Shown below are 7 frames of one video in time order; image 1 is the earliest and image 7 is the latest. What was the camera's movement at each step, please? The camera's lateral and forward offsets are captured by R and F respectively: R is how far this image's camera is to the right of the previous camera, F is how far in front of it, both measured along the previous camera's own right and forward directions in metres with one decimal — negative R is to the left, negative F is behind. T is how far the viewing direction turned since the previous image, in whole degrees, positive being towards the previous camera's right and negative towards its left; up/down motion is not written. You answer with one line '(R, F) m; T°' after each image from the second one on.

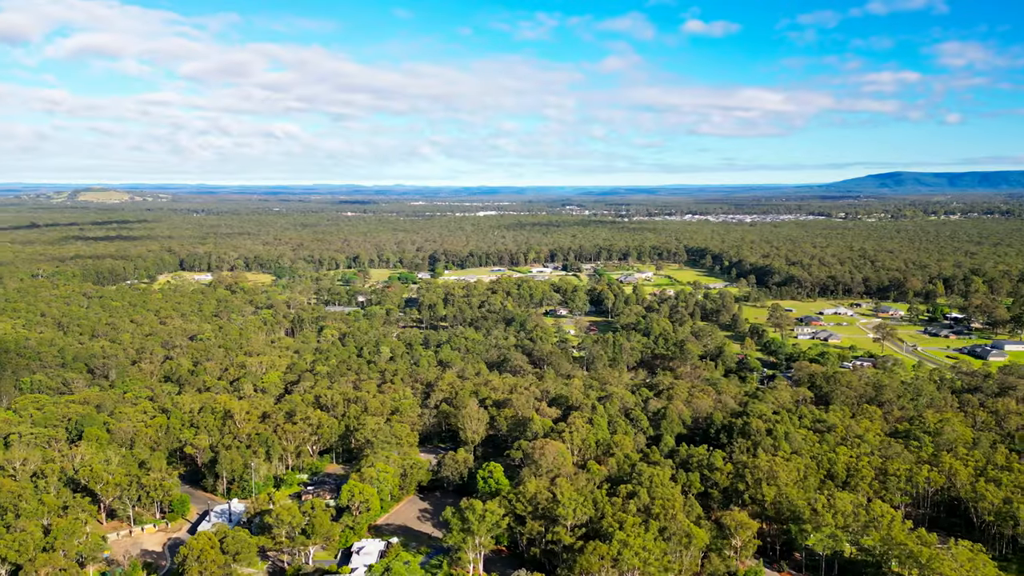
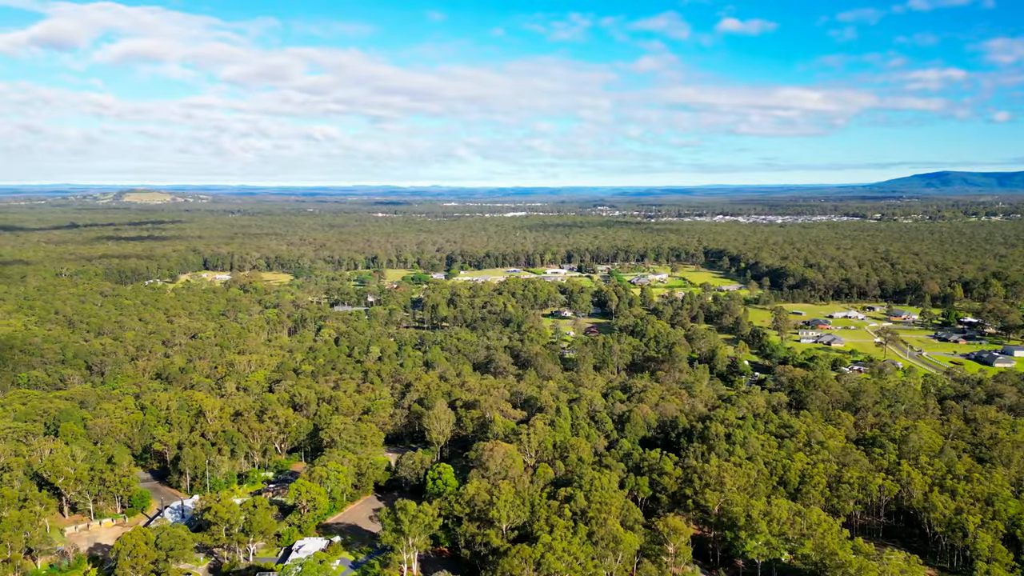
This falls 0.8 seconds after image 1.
(+3.2, +0.1) m; -3°
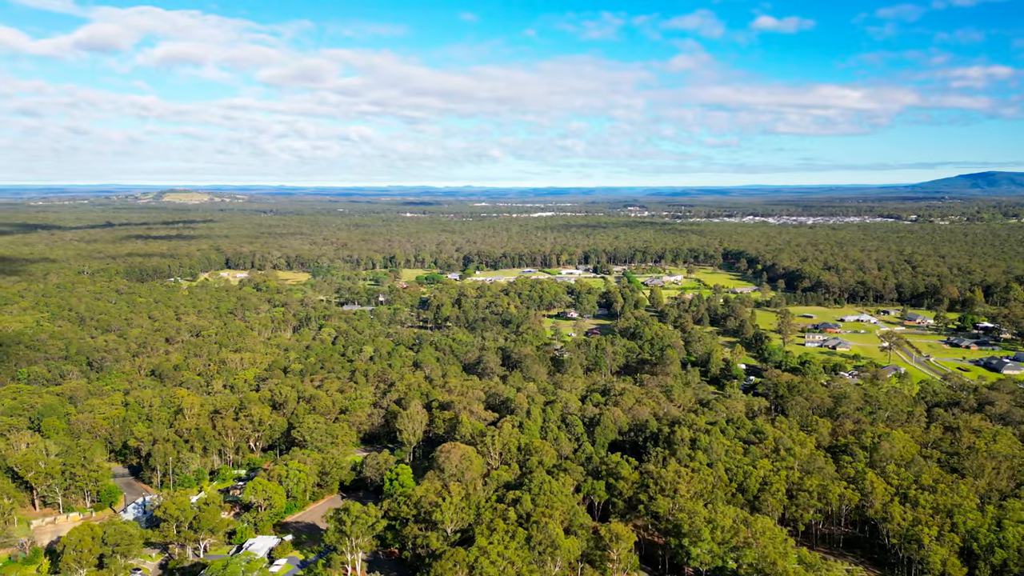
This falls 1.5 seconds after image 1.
(+2.8, +0.2) m; -2°
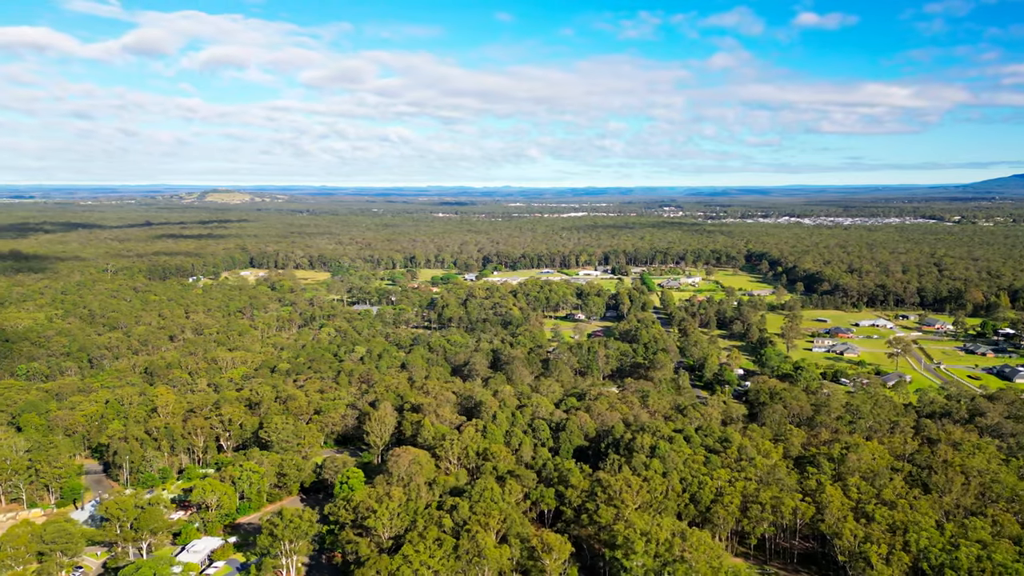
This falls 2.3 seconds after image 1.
(+3.1, +0.5) m; -3°
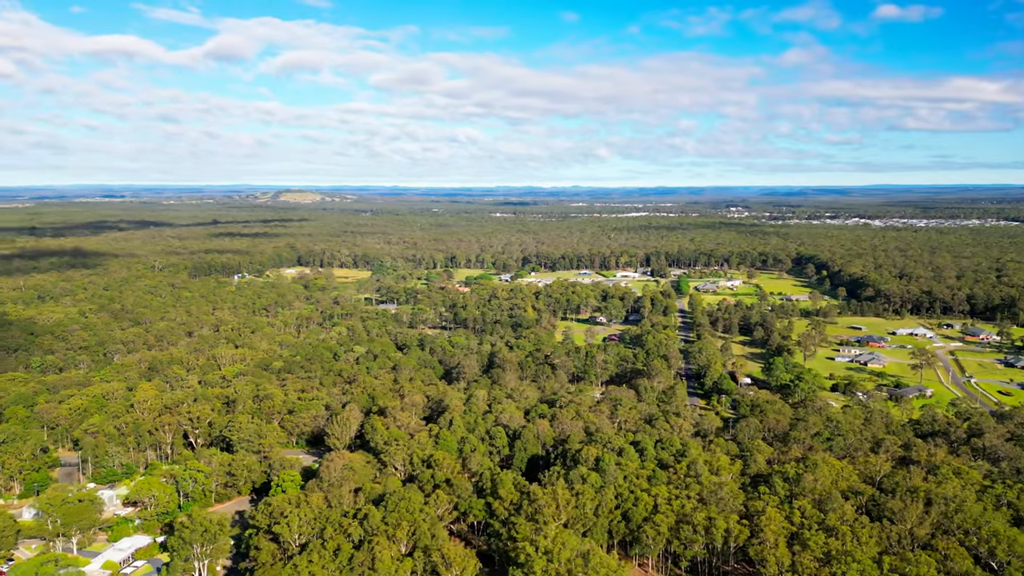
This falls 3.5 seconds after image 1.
(+4.6, +1.1) m; -5°
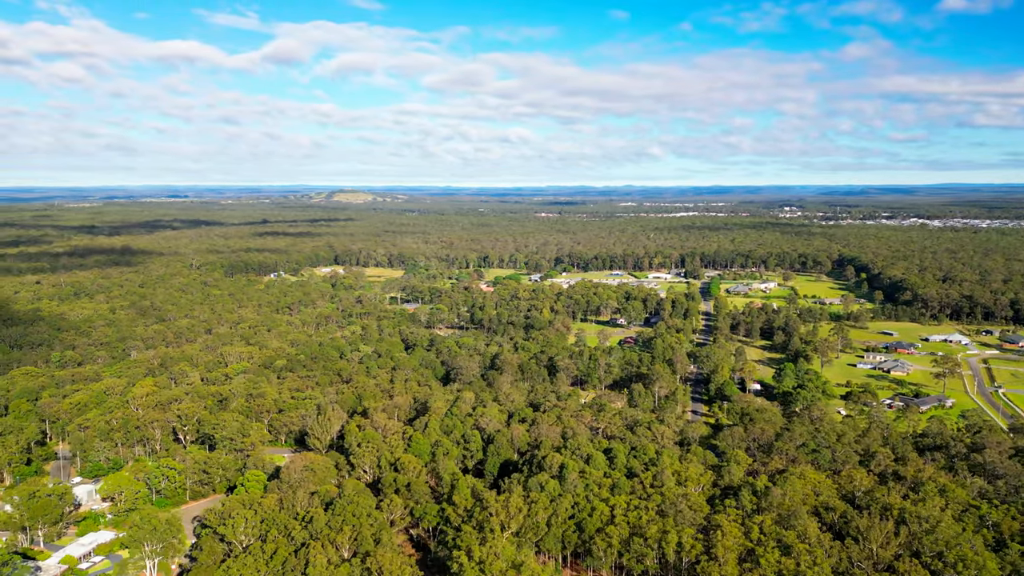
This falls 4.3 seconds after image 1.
(+3.1, +0.6) m; -4°
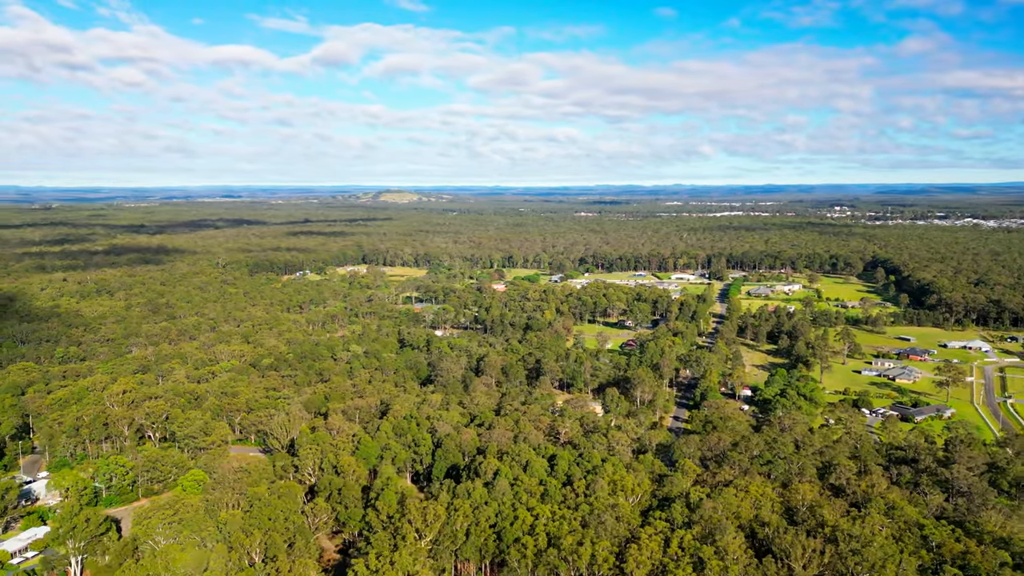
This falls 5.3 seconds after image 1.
(+3.9, +0.6) m; -3°
